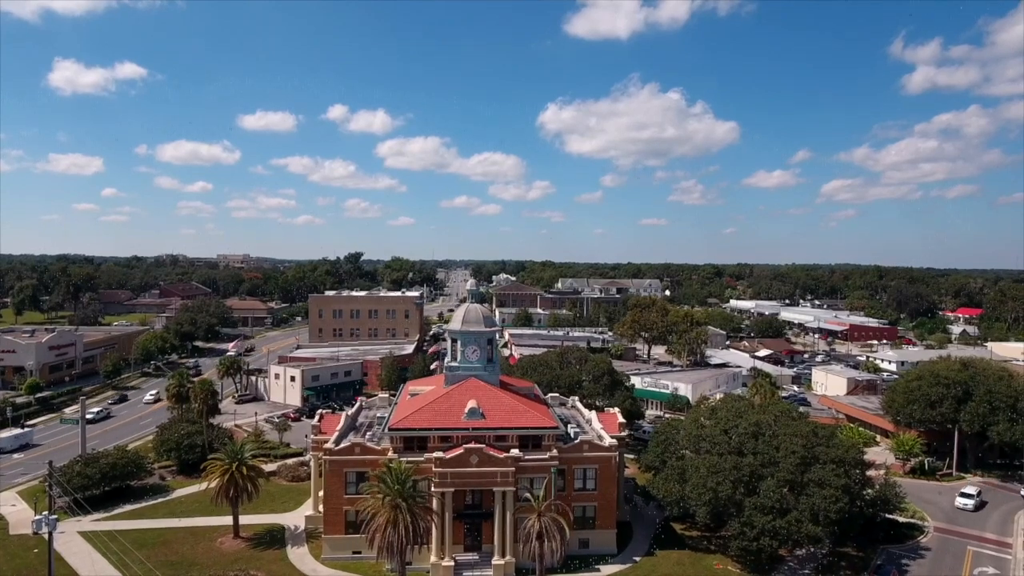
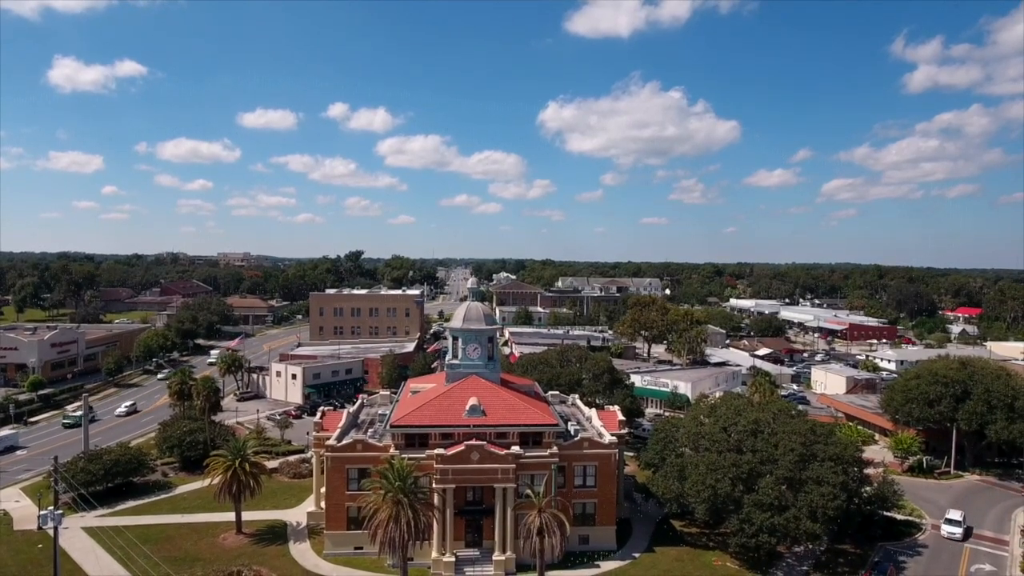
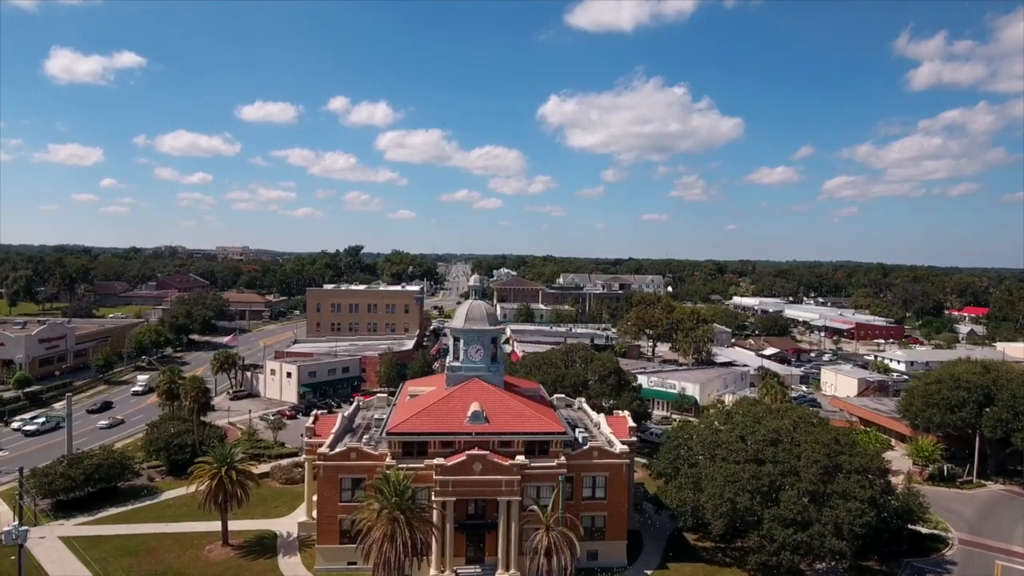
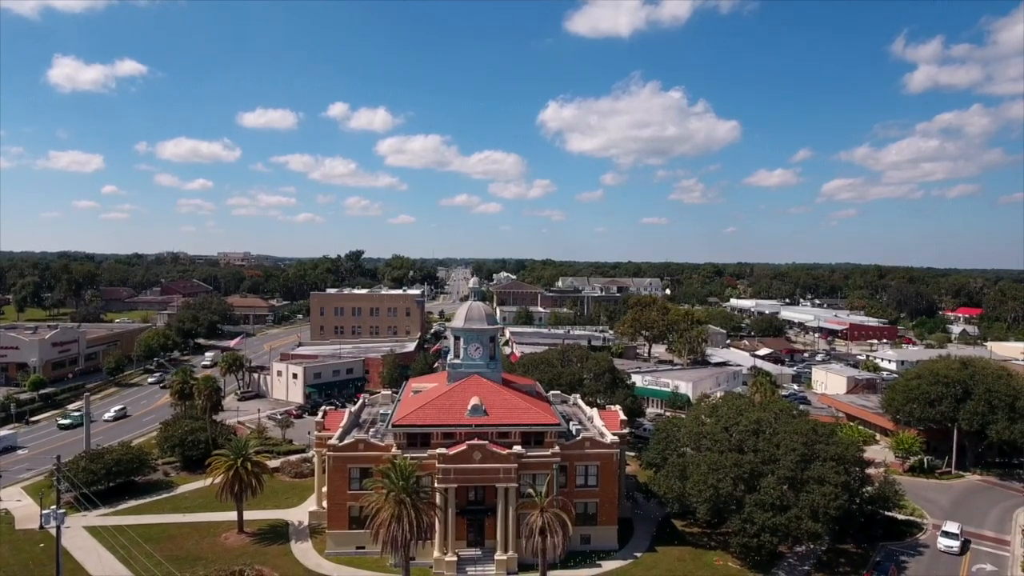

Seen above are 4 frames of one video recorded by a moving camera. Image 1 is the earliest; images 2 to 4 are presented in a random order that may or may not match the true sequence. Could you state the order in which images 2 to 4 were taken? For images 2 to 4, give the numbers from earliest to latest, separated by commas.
2, 4, 3
